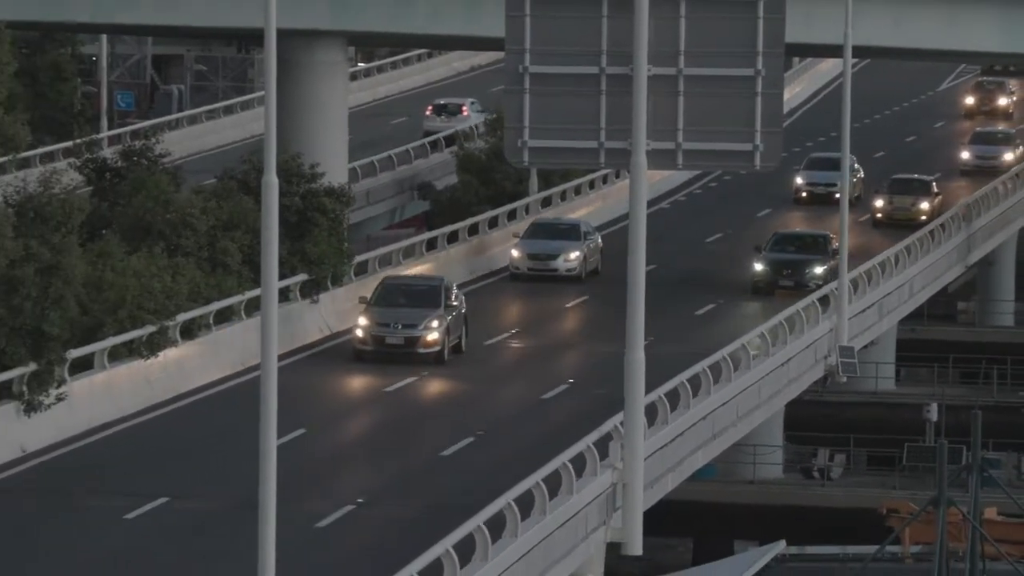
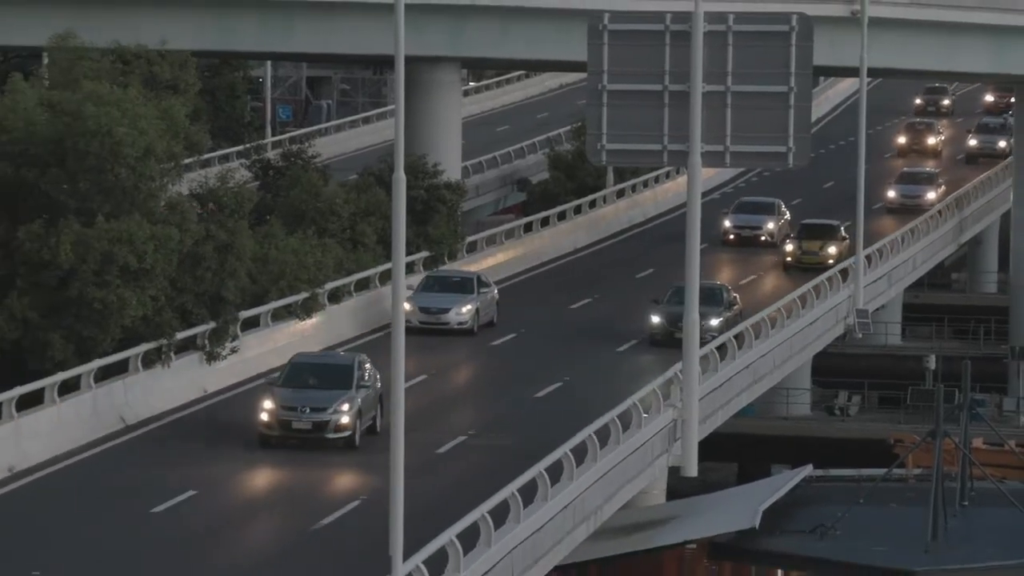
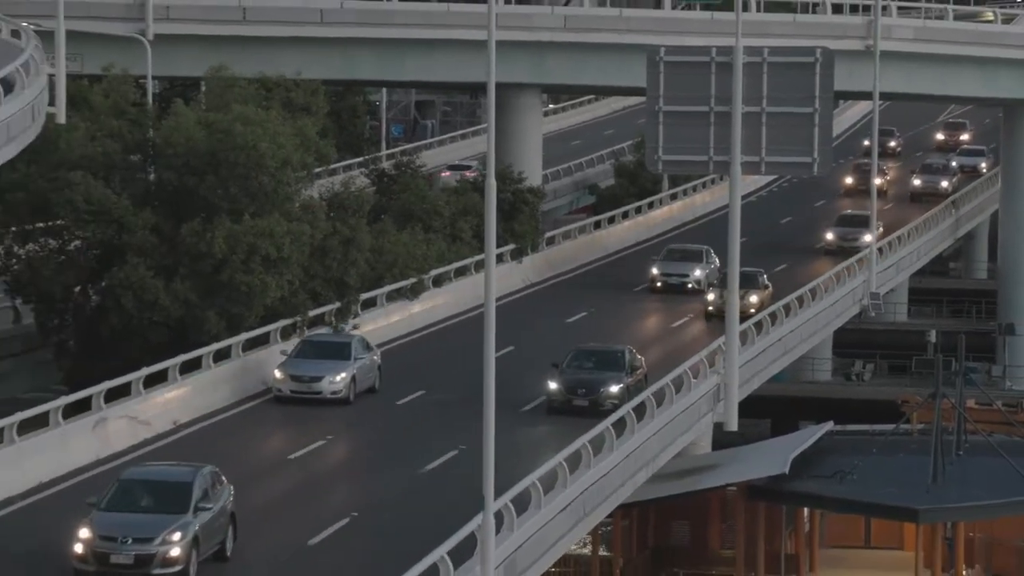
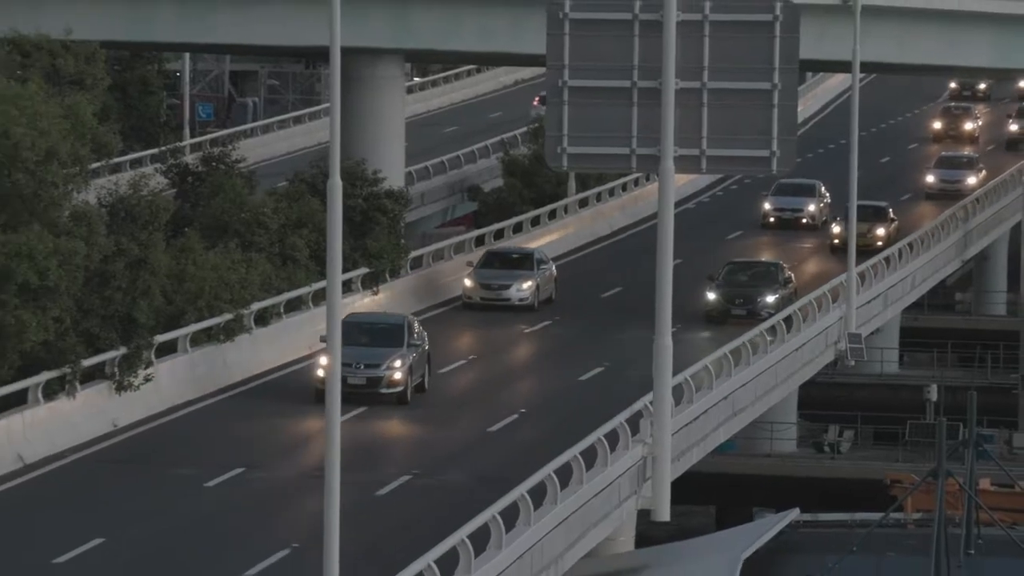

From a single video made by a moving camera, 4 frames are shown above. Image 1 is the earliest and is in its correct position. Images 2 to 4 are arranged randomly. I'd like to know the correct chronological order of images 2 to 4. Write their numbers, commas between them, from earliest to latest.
4, 2, 3
